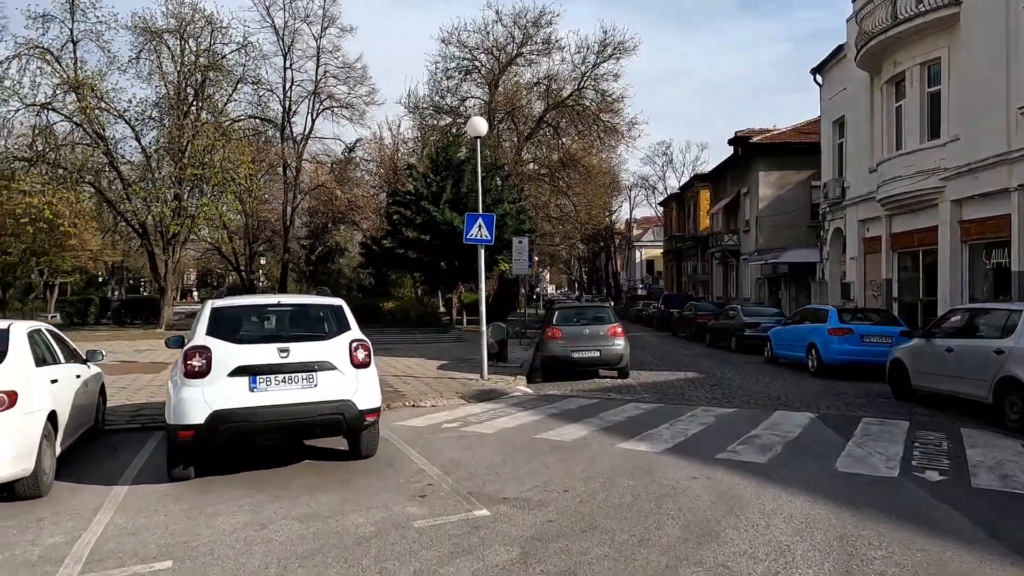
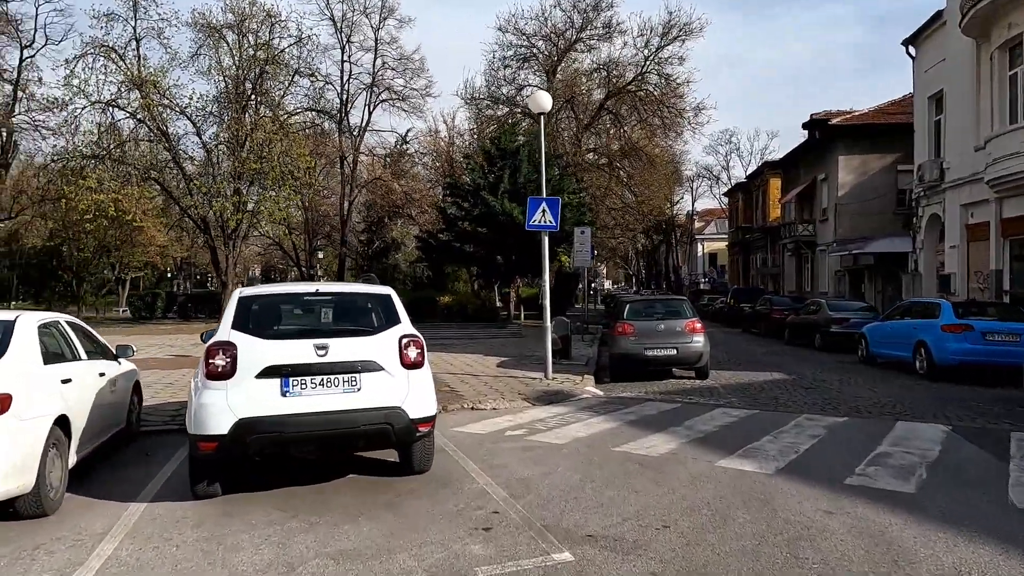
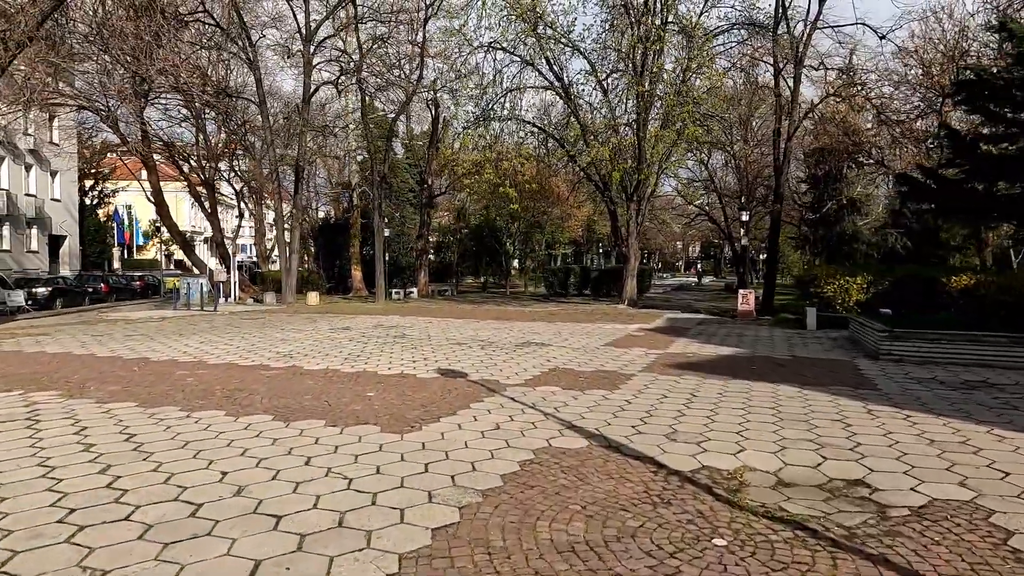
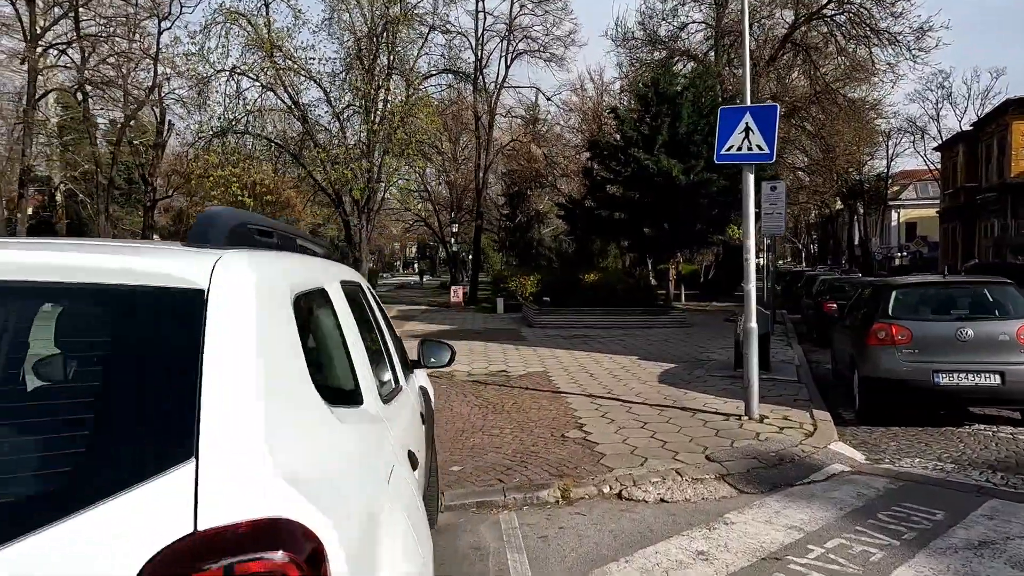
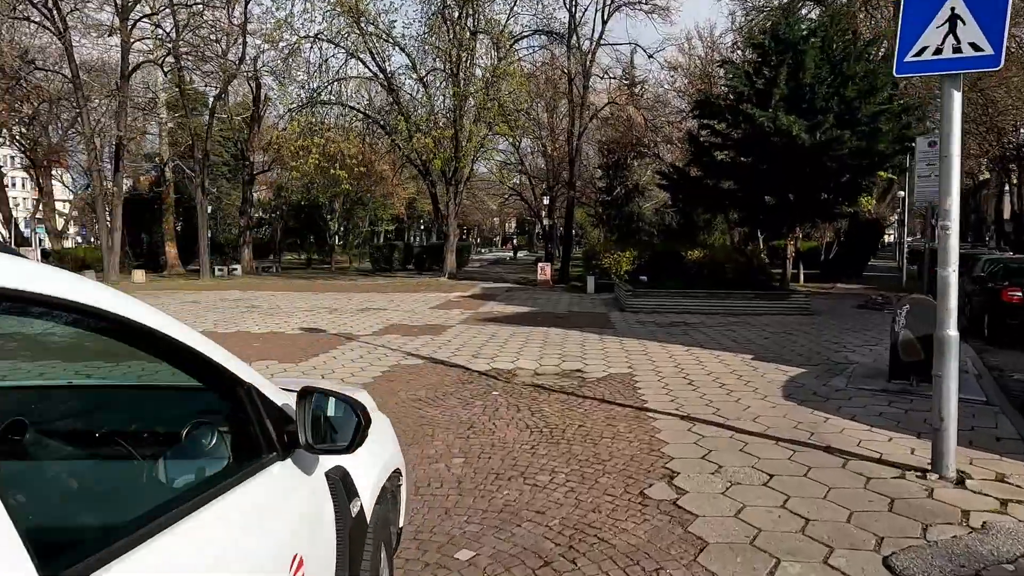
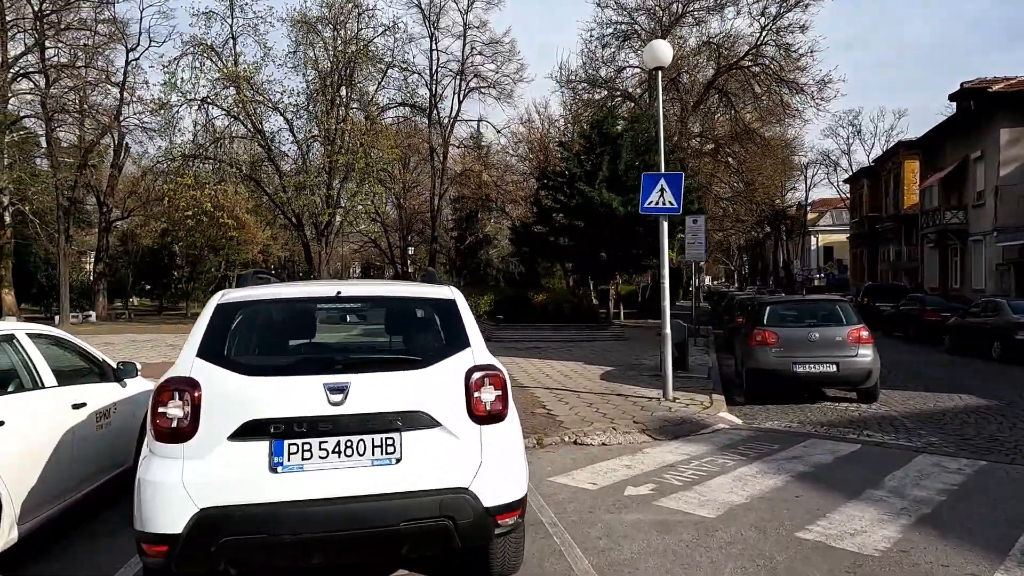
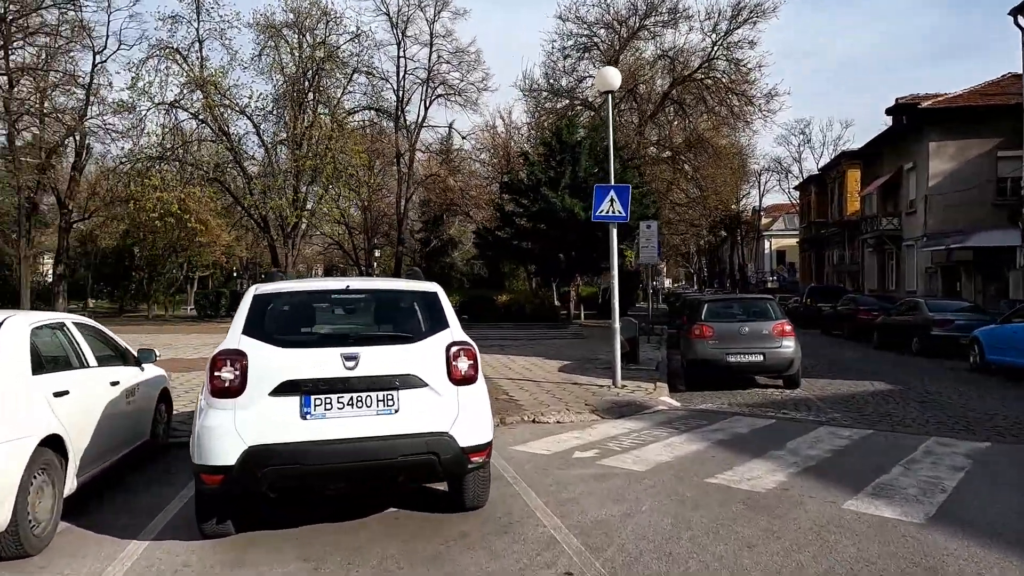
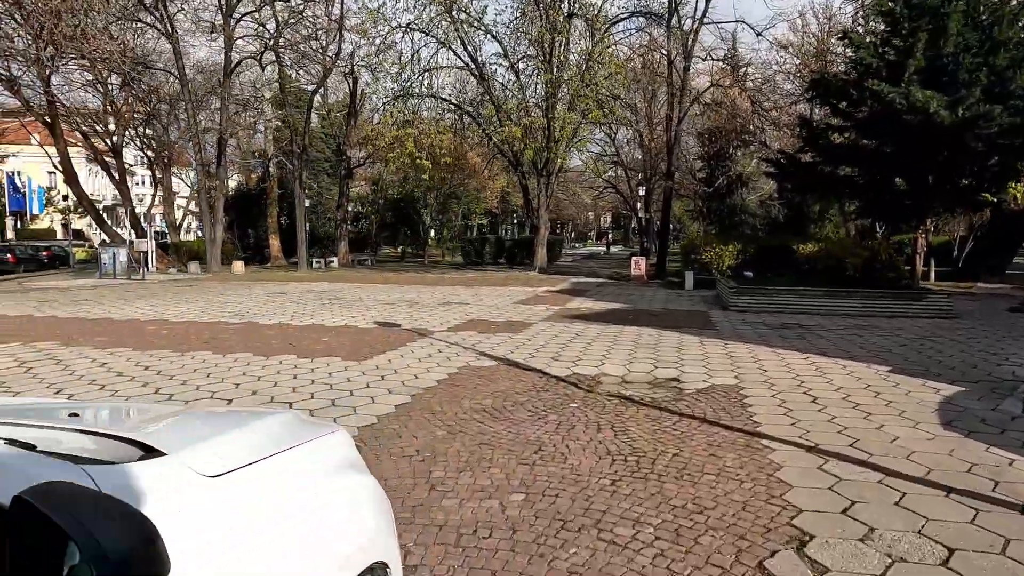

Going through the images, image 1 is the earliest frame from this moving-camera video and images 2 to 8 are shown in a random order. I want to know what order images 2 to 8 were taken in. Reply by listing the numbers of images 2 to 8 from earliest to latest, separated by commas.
2, 7, 6, 4, 5, 8, 3
